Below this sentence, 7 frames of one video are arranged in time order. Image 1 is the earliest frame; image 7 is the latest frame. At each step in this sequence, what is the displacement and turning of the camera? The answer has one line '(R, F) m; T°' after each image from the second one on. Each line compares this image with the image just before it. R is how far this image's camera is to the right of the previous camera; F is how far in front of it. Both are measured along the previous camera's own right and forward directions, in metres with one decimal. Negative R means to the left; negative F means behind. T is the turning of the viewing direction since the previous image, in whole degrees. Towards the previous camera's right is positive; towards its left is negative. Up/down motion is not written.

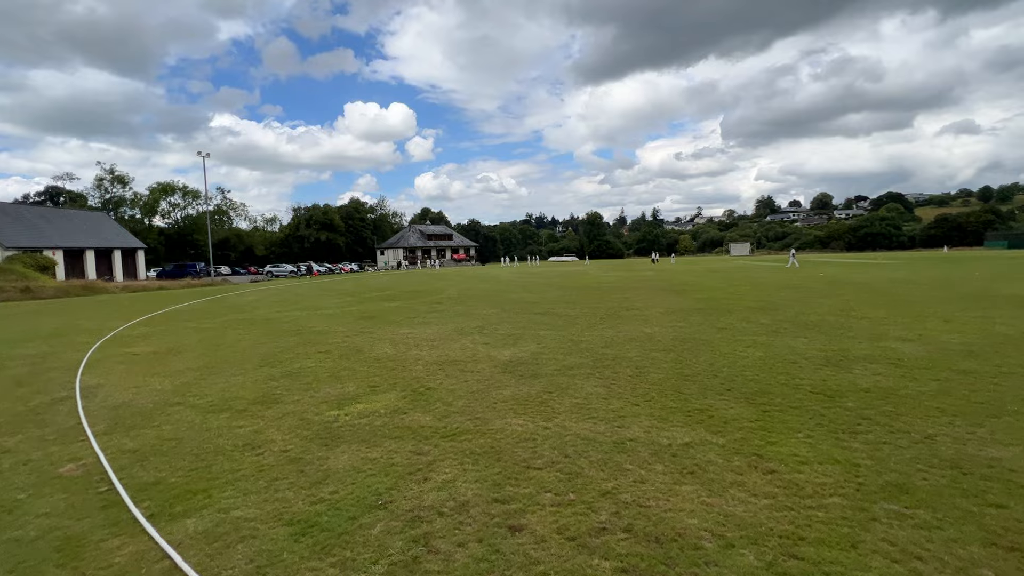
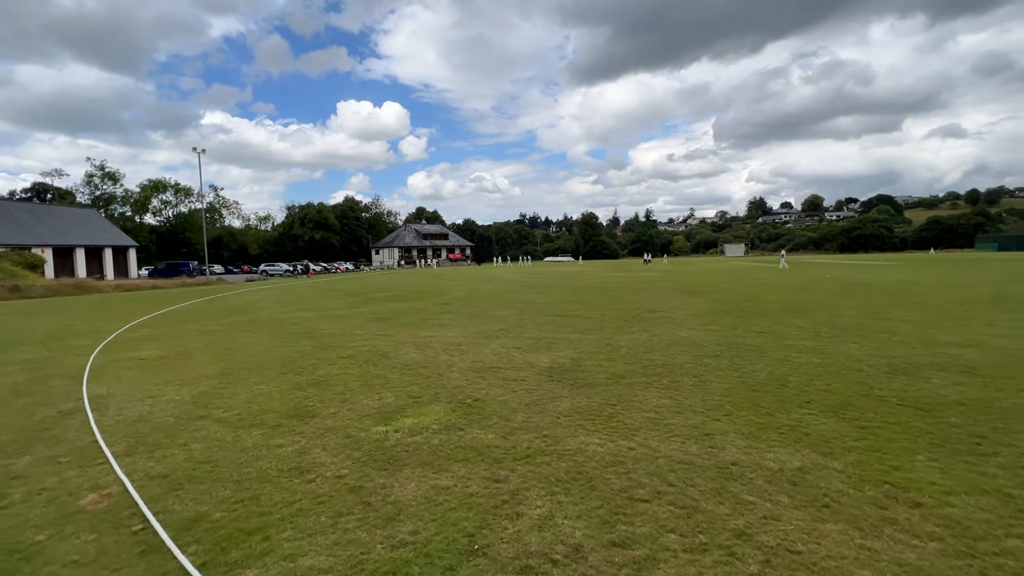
(-0.9, +0.6) m; +1°
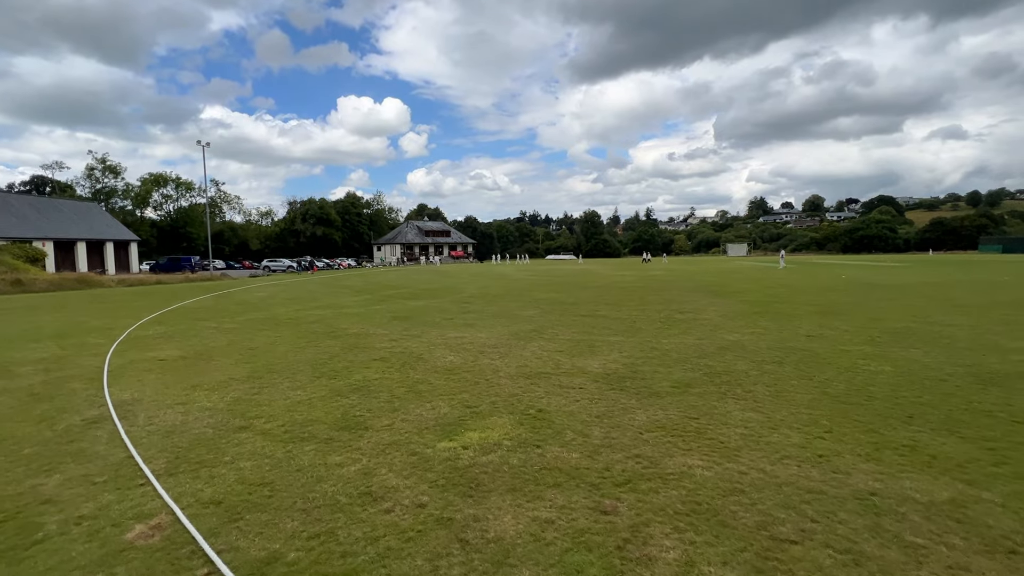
(-0.9, +0.6) m; 0°
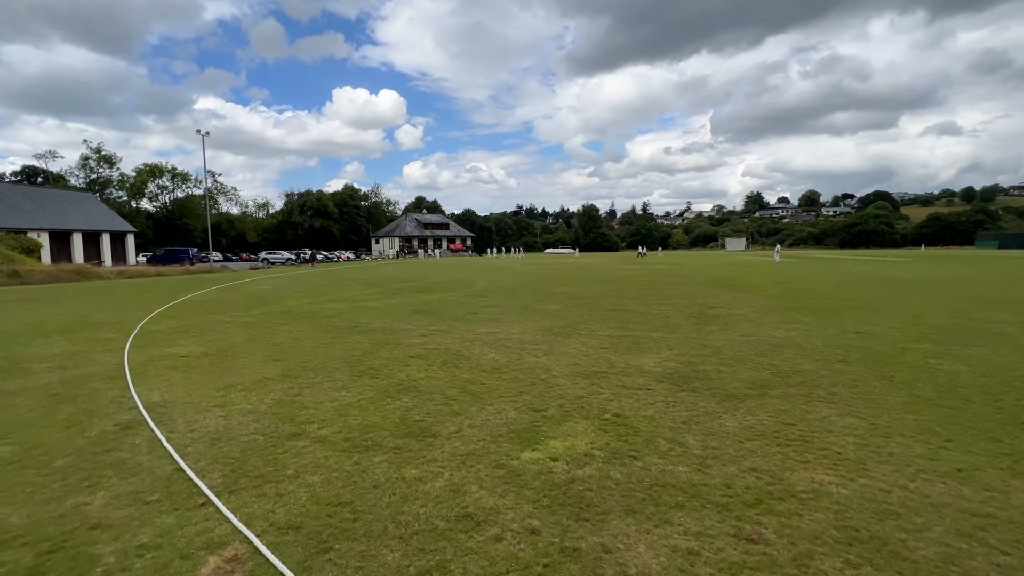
(-1.0, +0.6) m; +1°
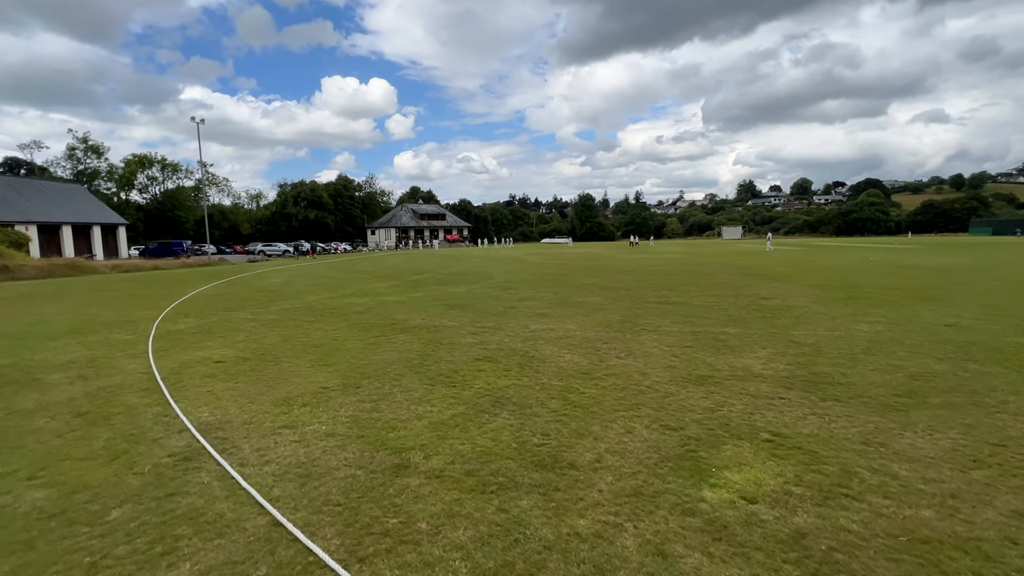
(-1.4, +1.0) m; +1°
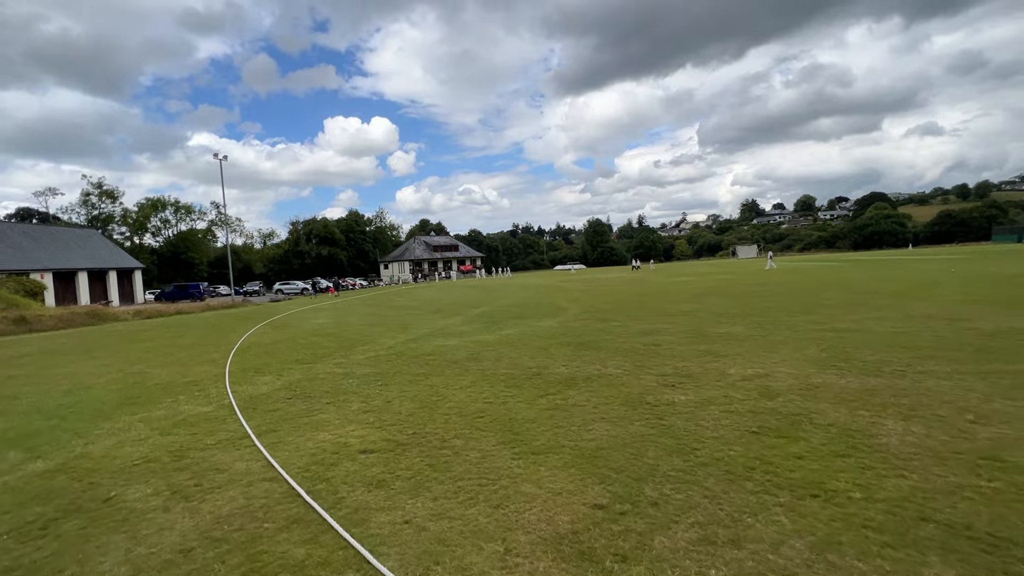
(-3.2, +2.6) m; 0°
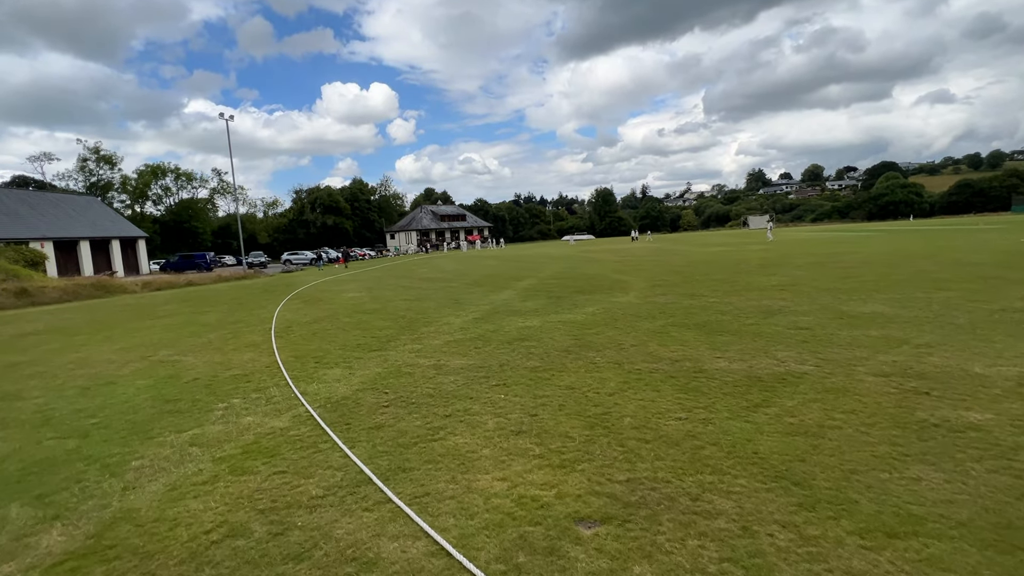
(-2.2, +2.3) m; 0°
